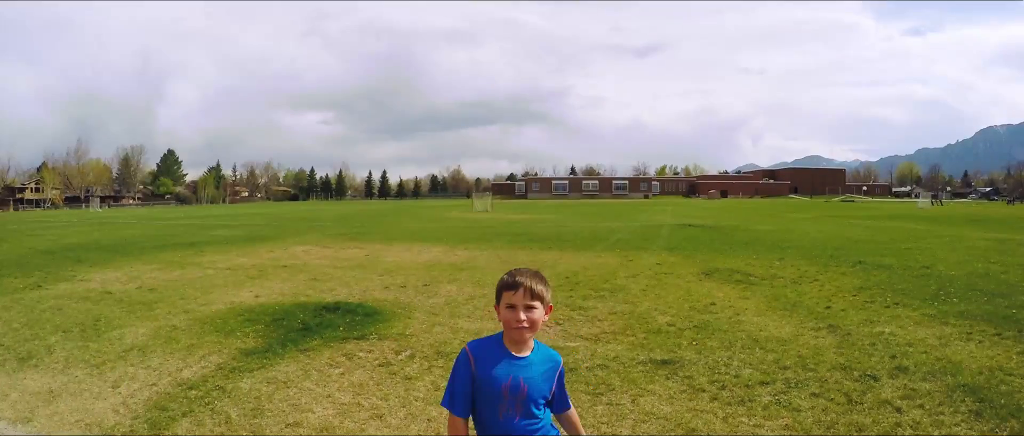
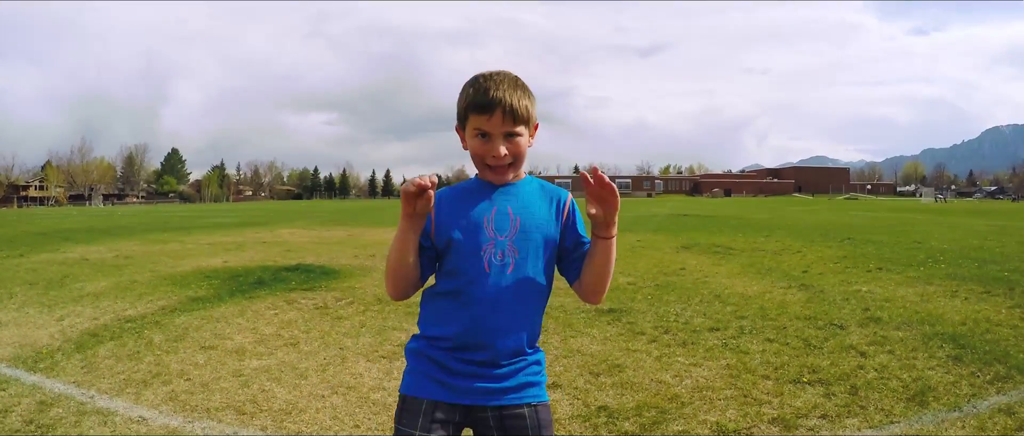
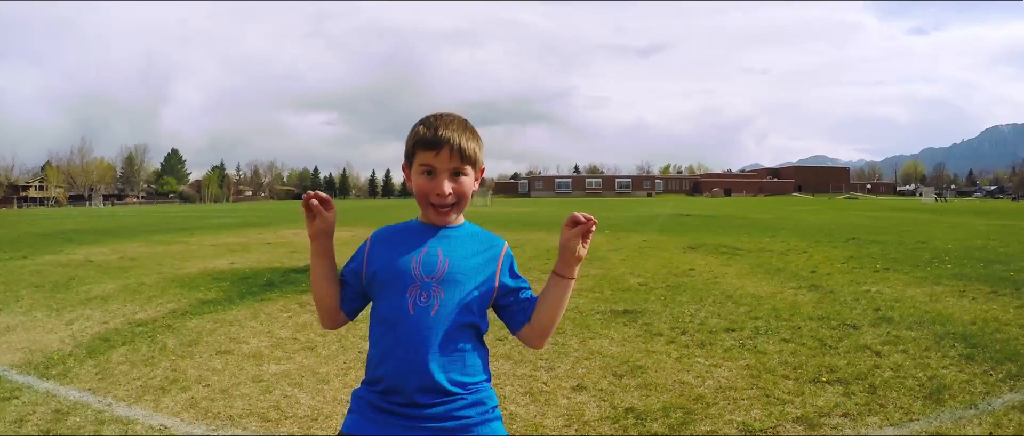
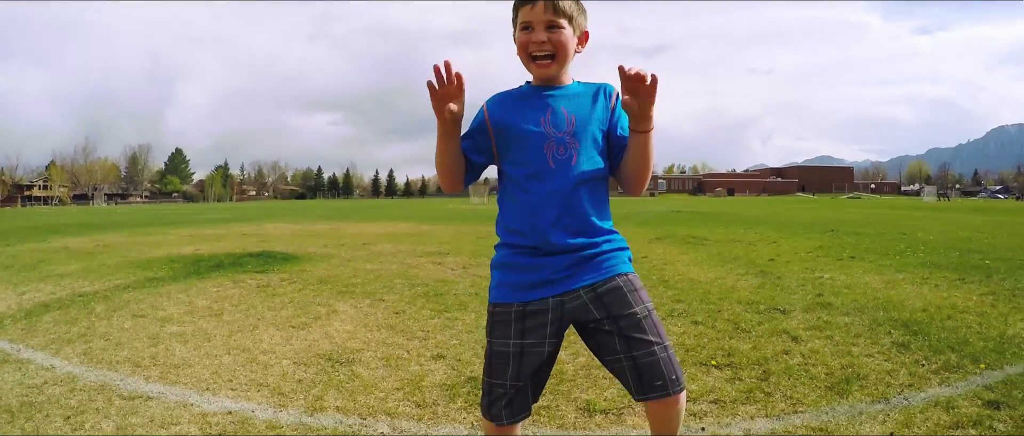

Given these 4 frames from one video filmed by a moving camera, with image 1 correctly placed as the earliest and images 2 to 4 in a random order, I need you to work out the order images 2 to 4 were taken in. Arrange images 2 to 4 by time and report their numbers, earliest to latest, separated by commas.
3, 2, 4
